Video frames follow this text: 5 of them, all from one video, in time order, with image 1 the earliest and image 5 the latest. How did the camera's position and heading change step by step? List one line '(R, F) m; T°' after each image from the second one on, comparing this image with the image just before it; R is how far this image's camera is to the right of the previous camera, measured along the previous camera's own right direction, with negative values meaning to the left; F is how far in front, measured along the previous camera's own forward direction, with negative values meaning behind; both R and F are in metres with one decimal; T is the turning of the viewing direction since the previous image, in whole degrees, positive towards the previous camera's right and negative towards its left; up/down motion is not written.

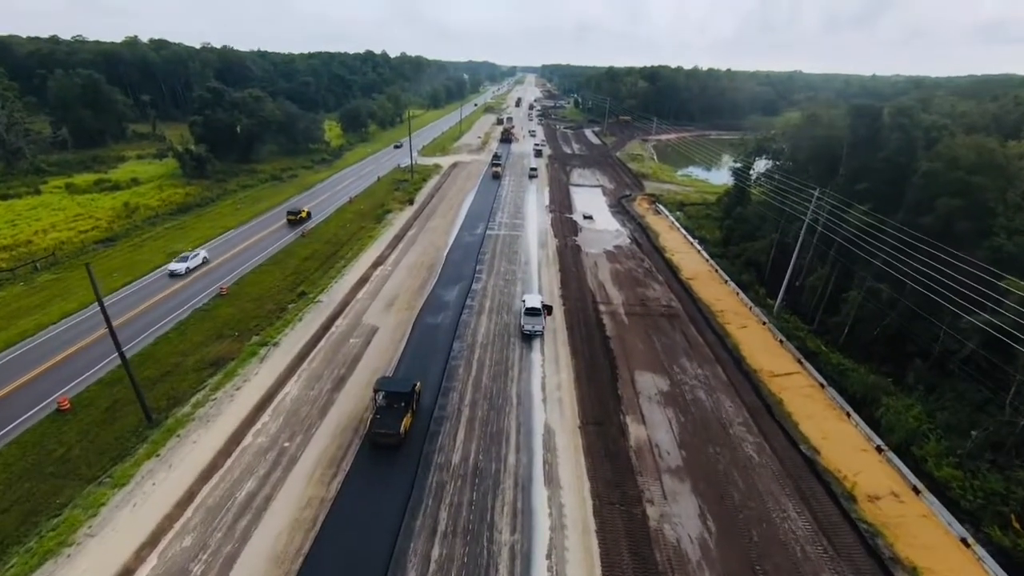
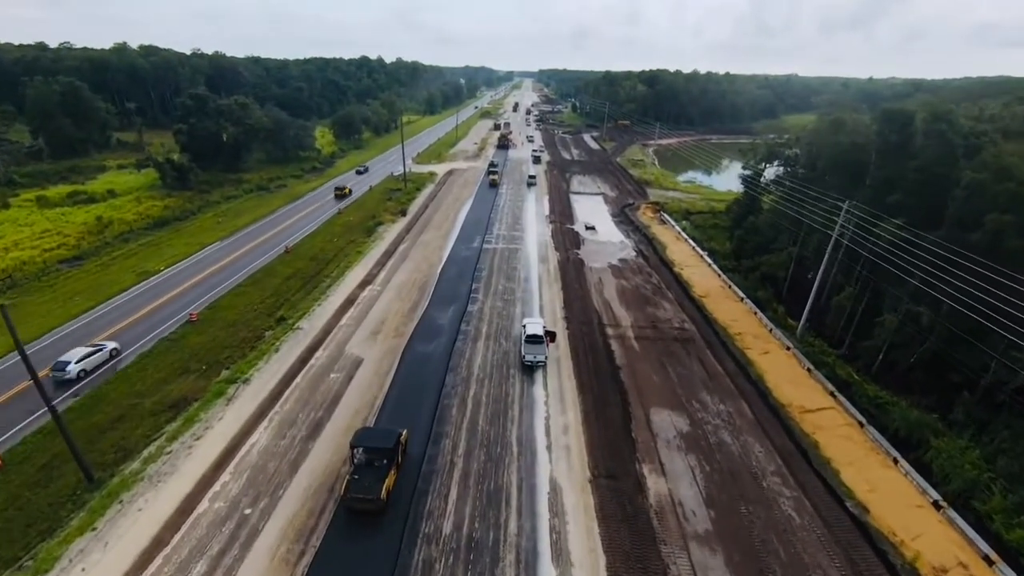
(0.0, +2.4) m; 0°
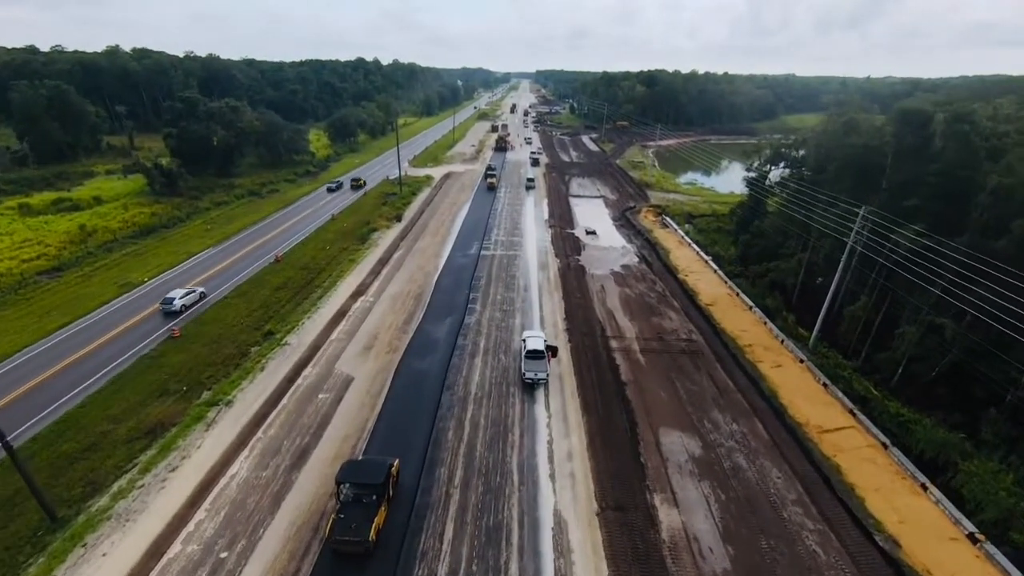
(0.0, +1.2) m; 0°
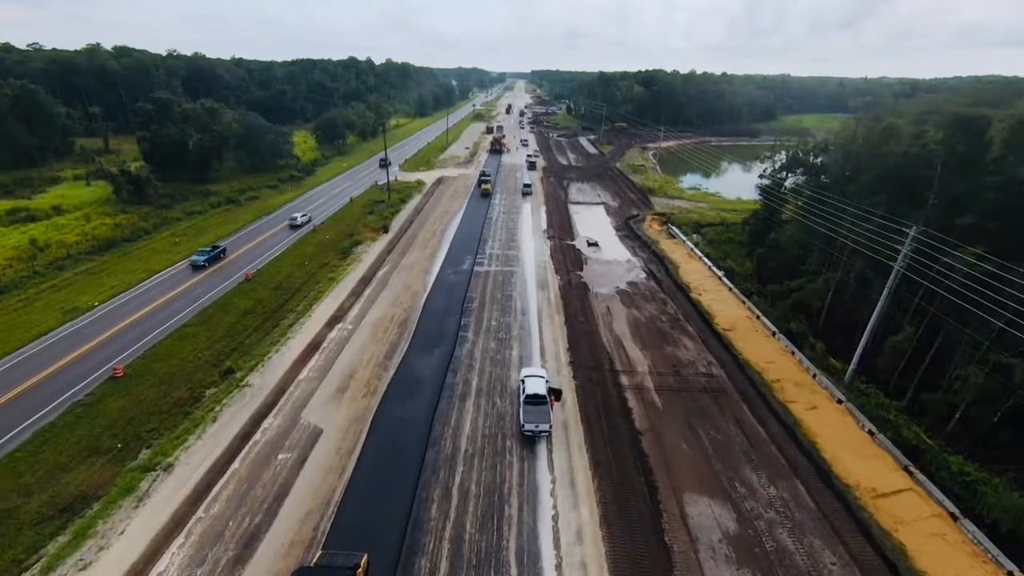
(0.0, +3.0) m; +1°
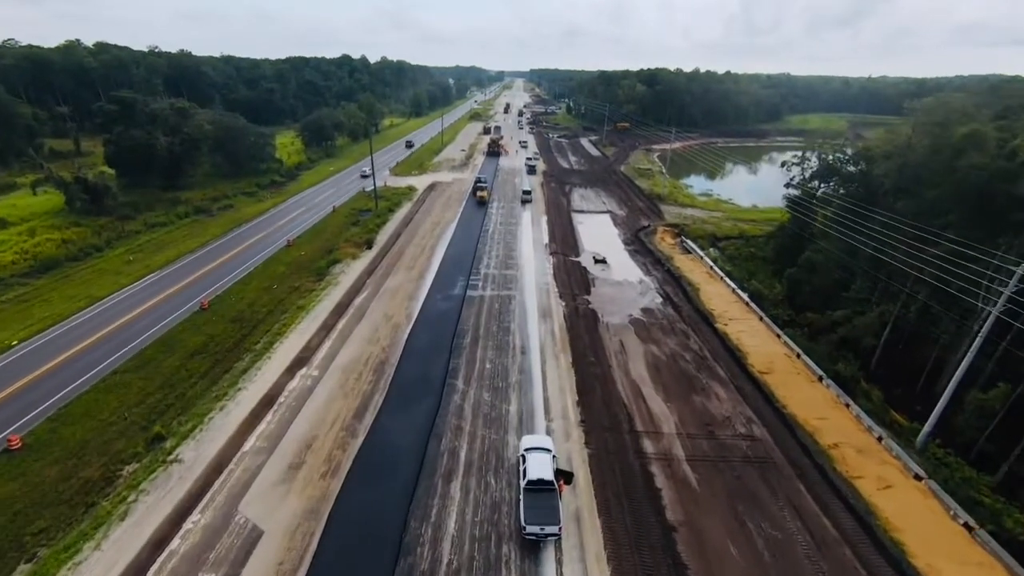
(0.0, +4.0) m; 0°
